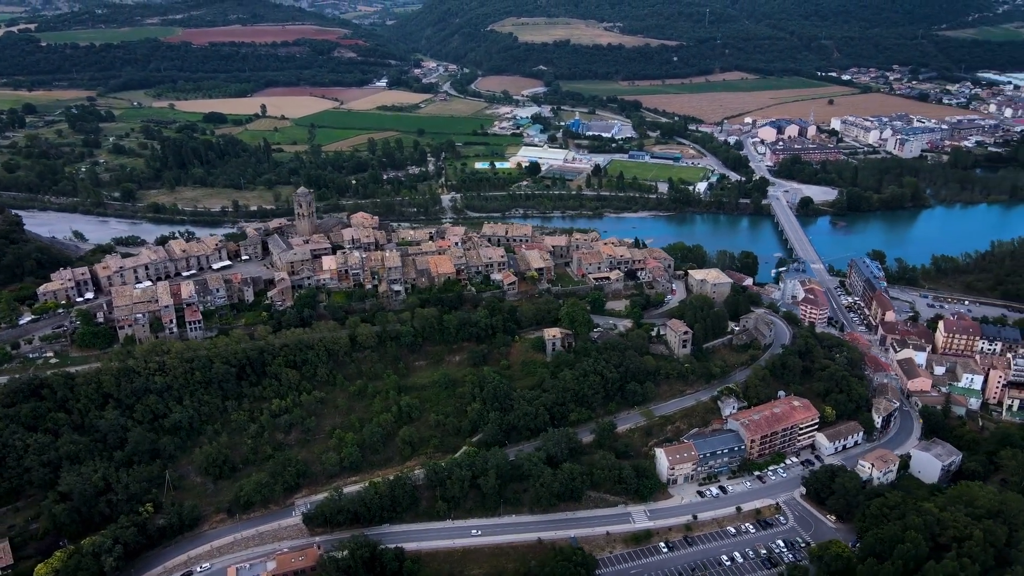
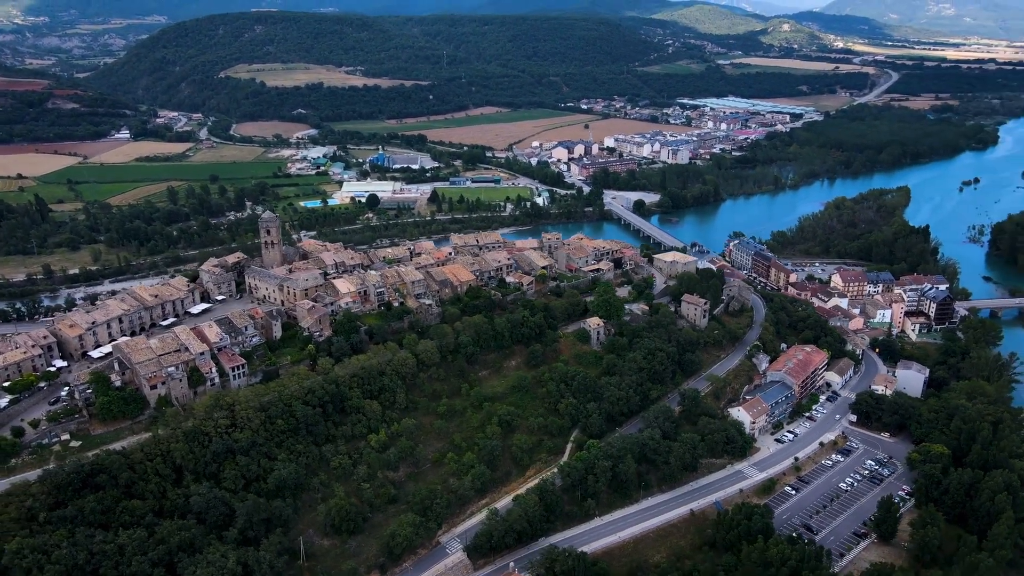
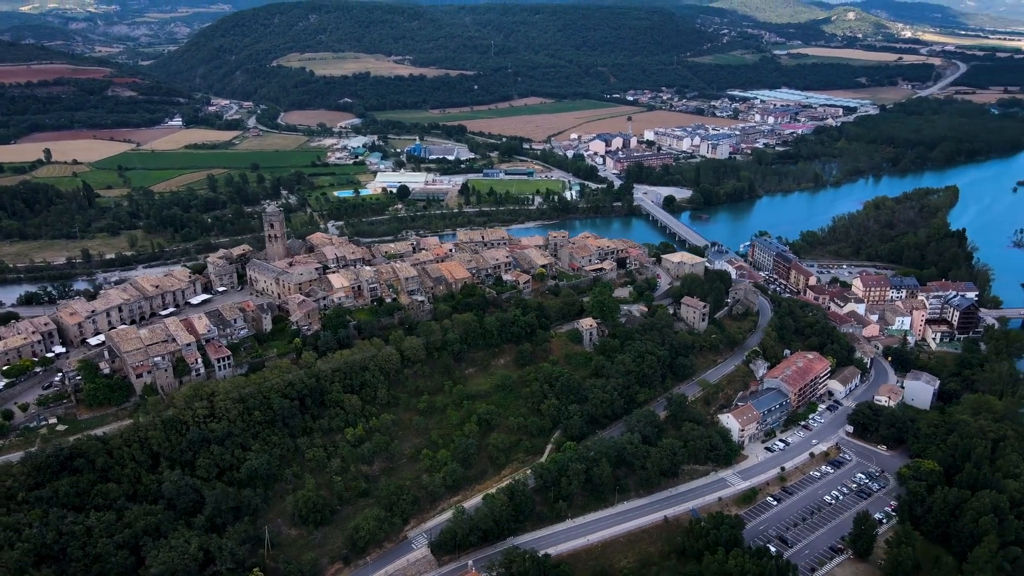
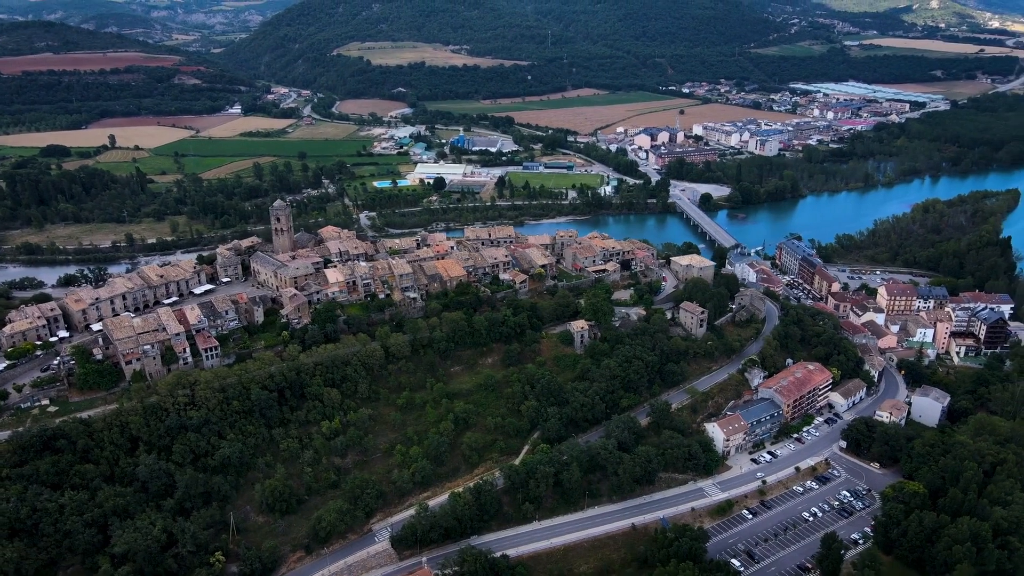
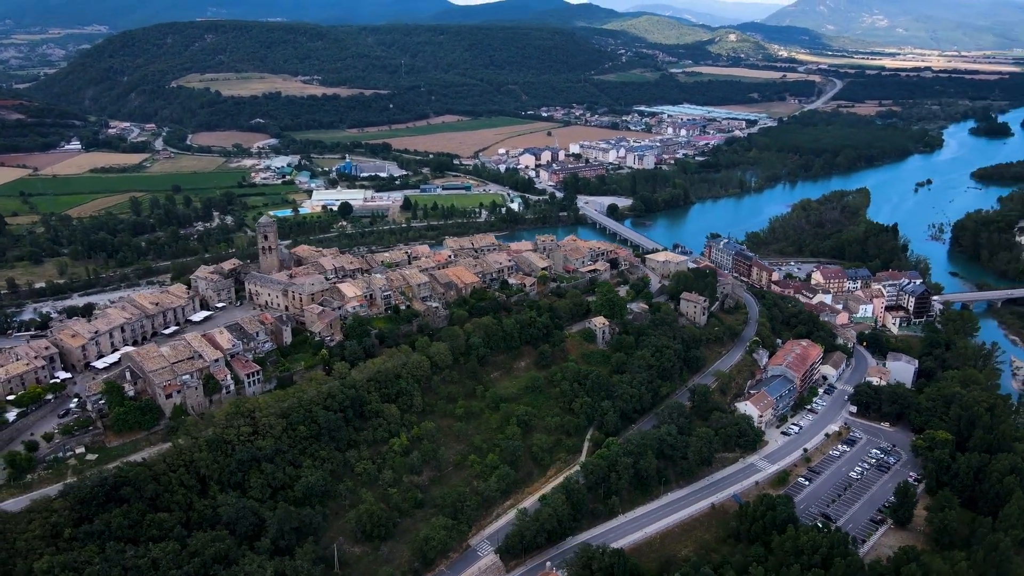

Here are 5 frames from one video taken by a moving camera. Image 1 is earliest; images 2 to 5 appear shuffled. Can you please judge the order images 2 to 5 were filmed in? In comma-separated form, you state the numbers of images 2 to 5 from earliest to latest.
4, 3, 2, 5
